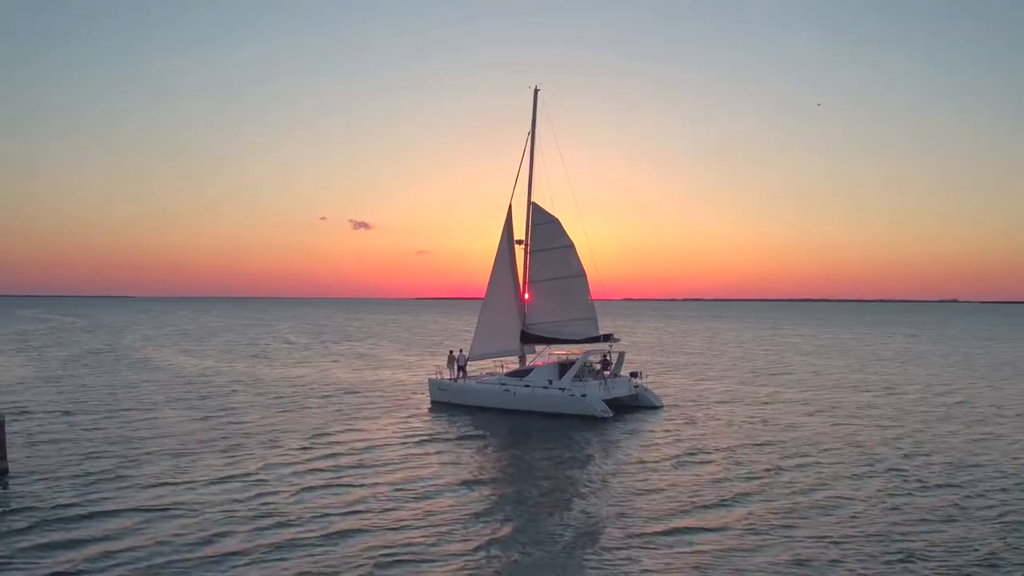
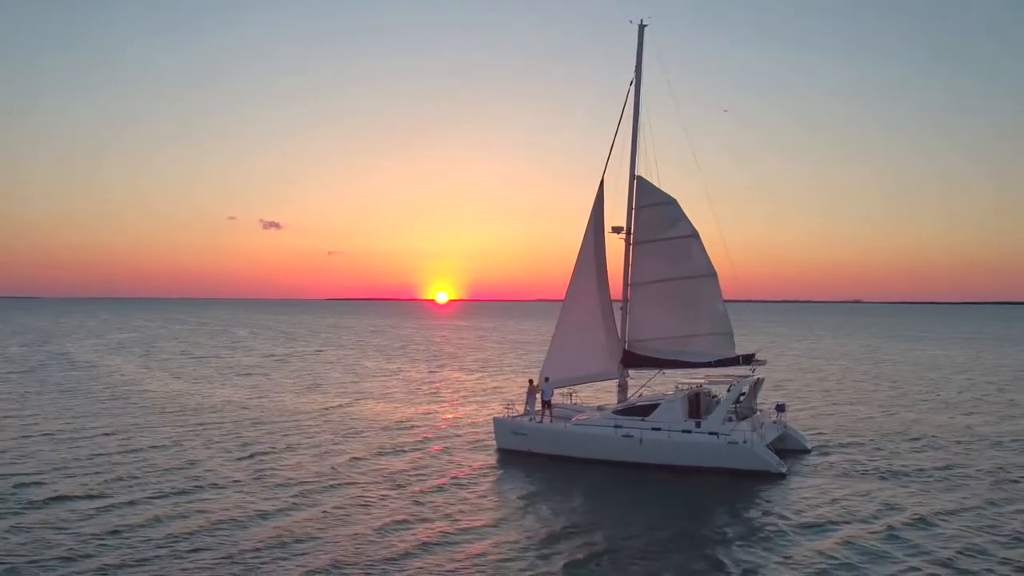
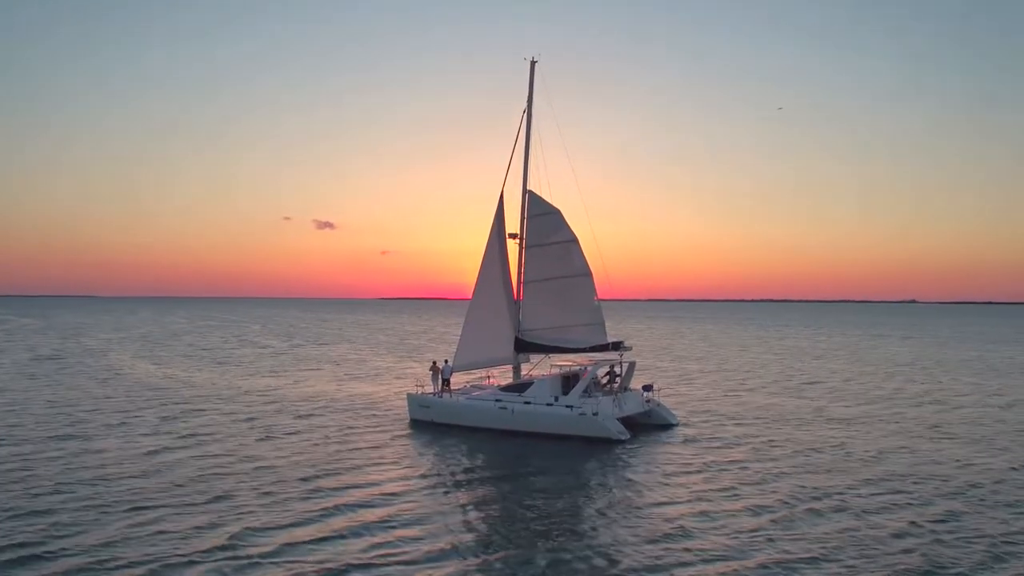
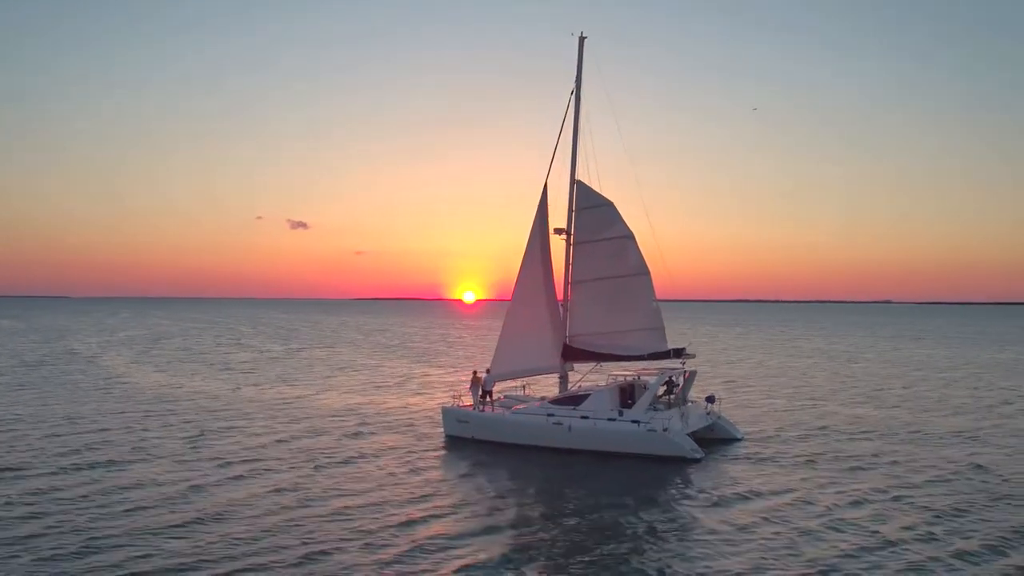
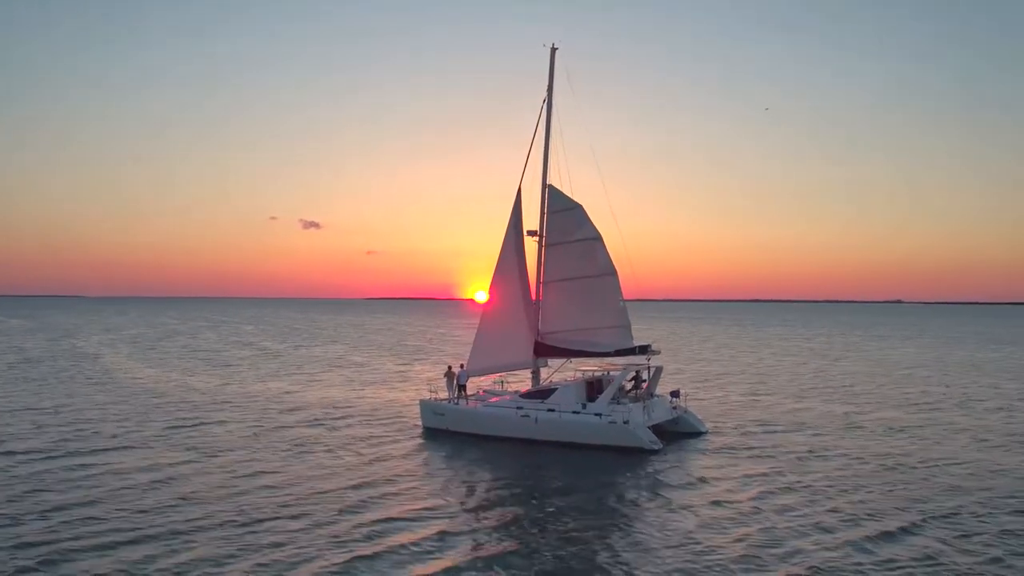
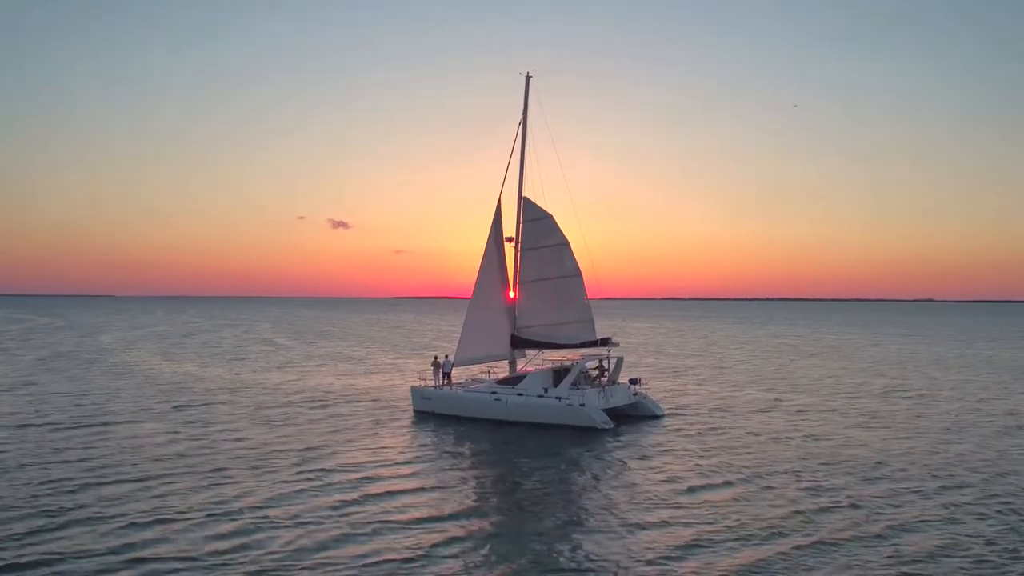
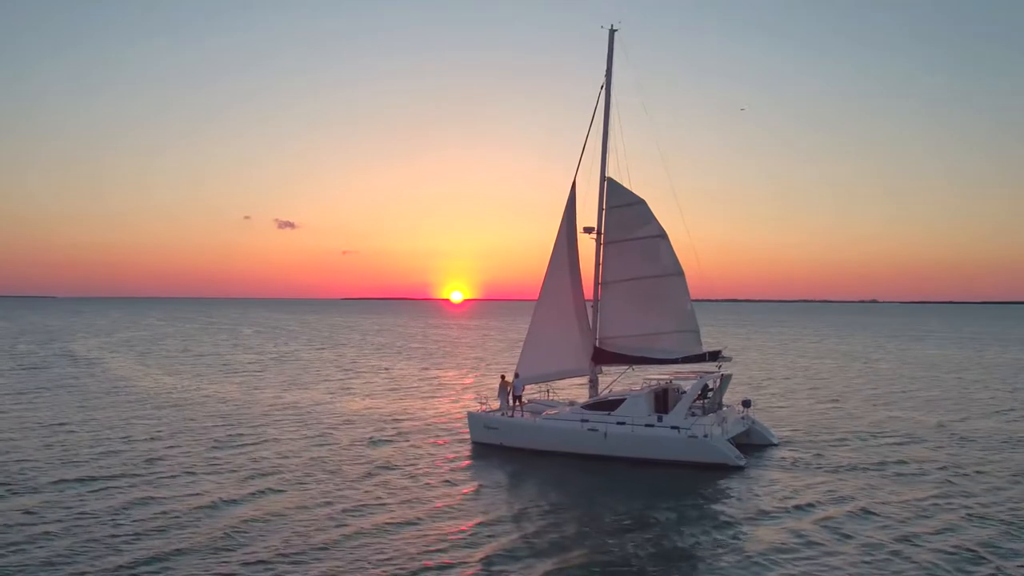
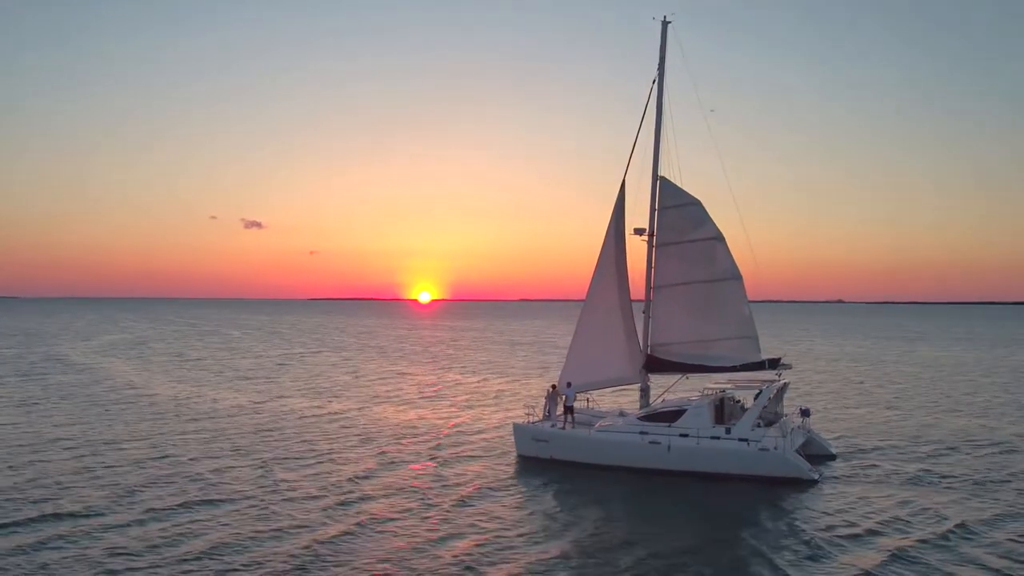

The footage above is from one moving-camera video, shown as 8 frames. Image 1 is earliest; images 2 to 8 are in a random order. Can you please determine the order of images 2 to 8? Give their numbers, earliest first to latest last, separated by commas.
6, 3, 5, 4, 7, 2, 8
